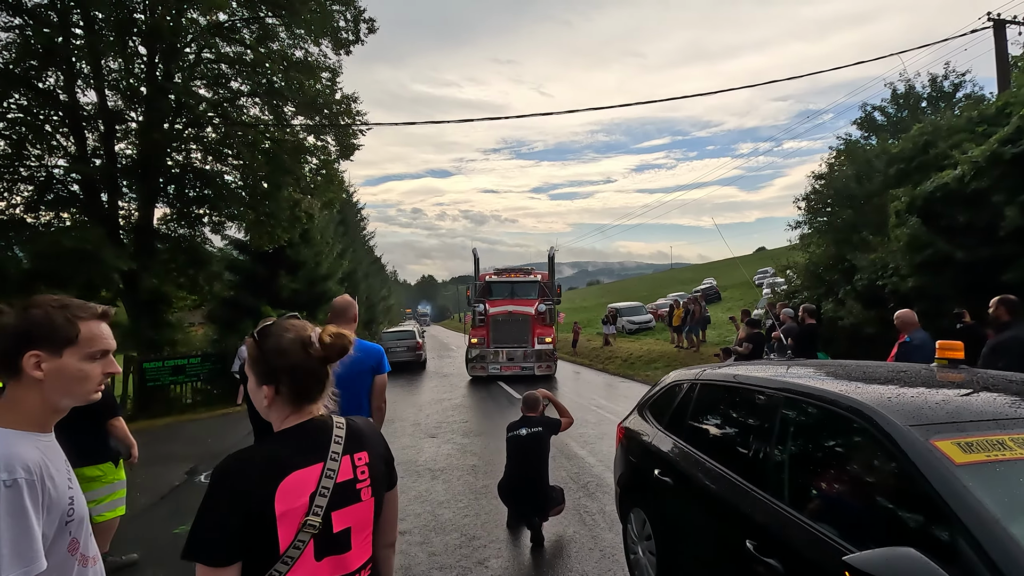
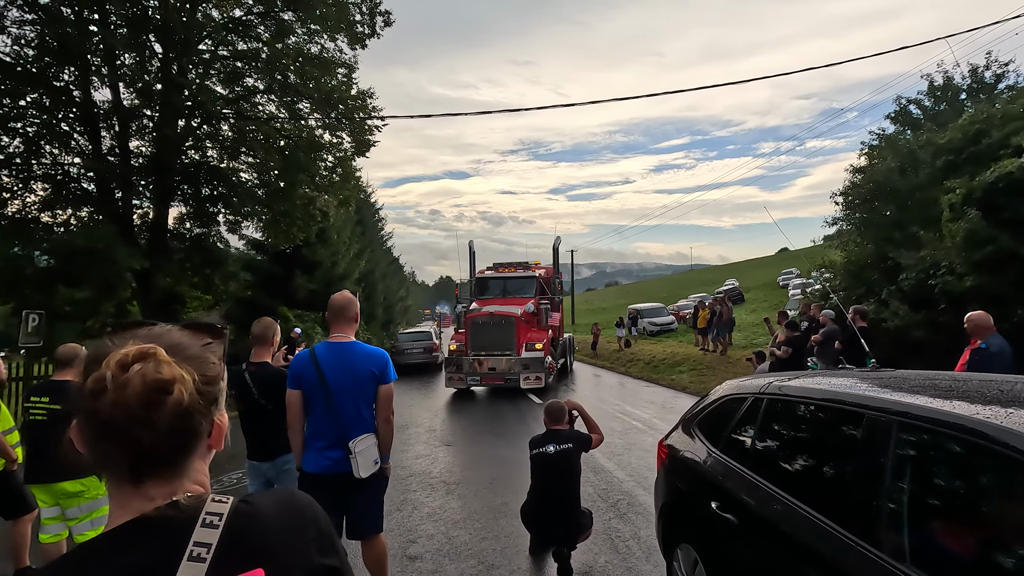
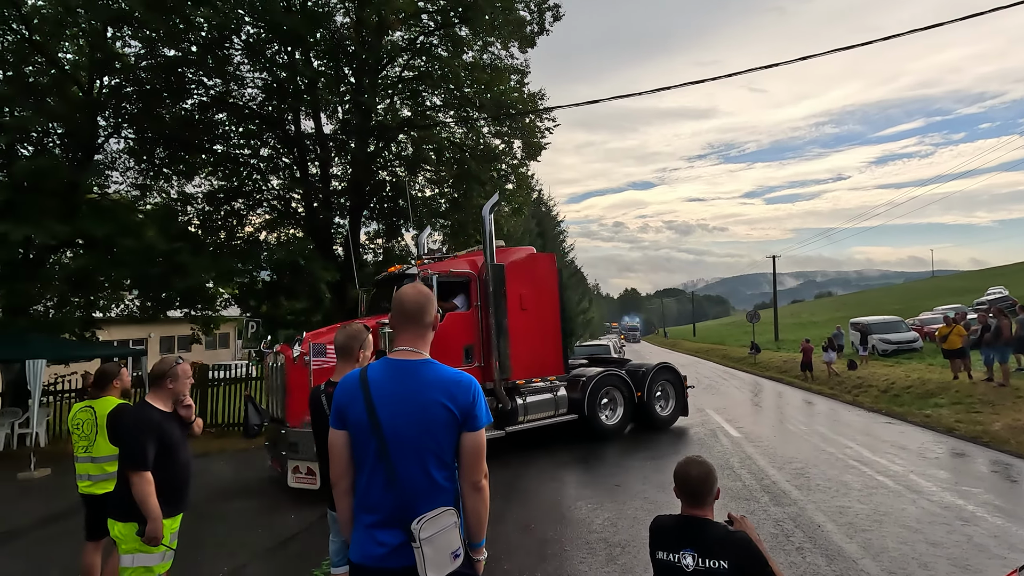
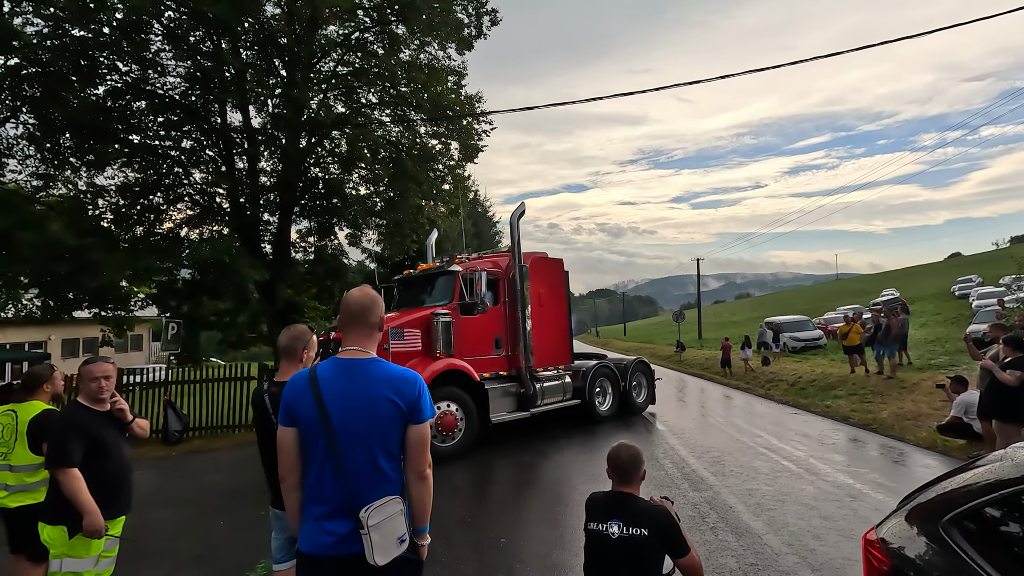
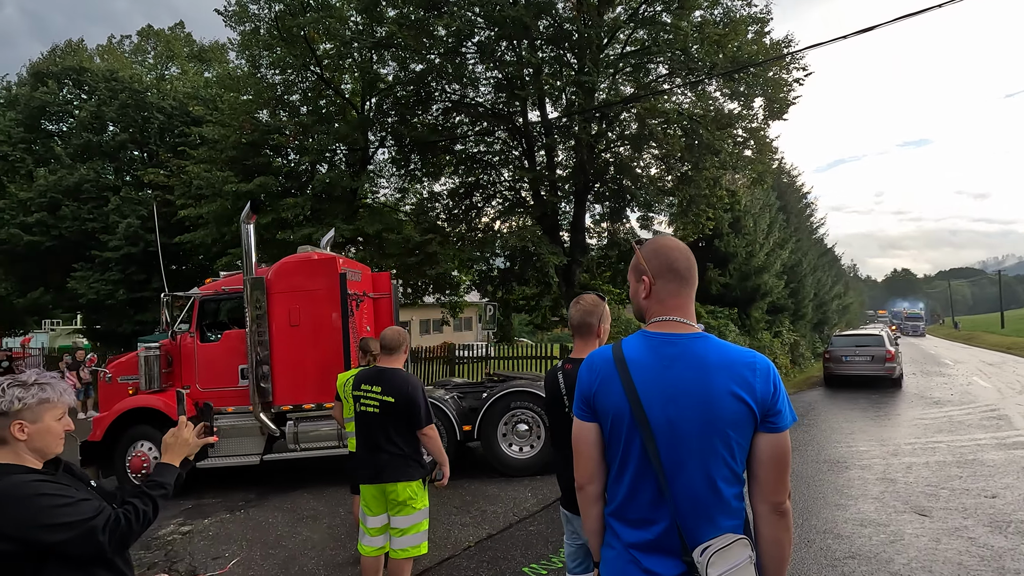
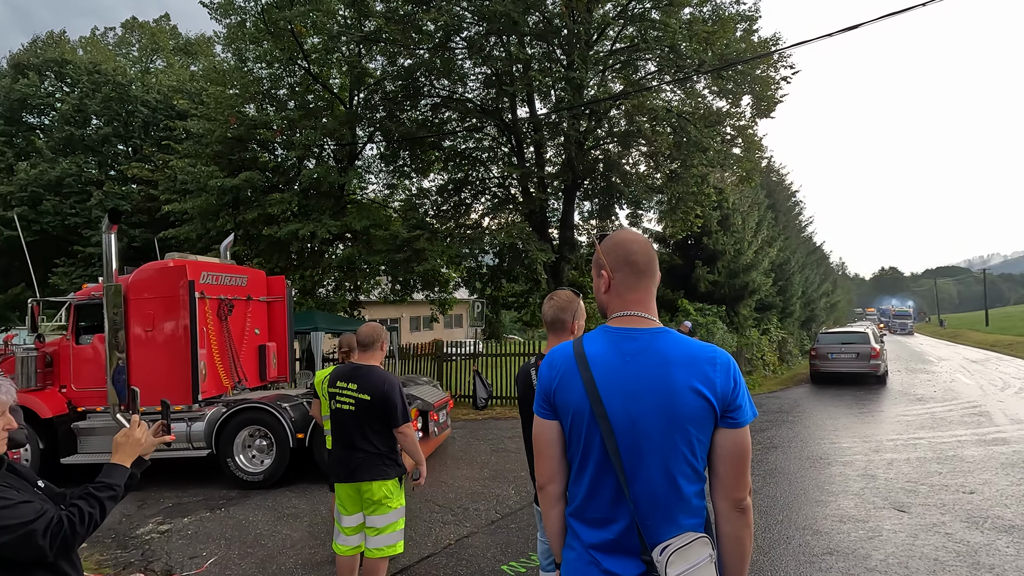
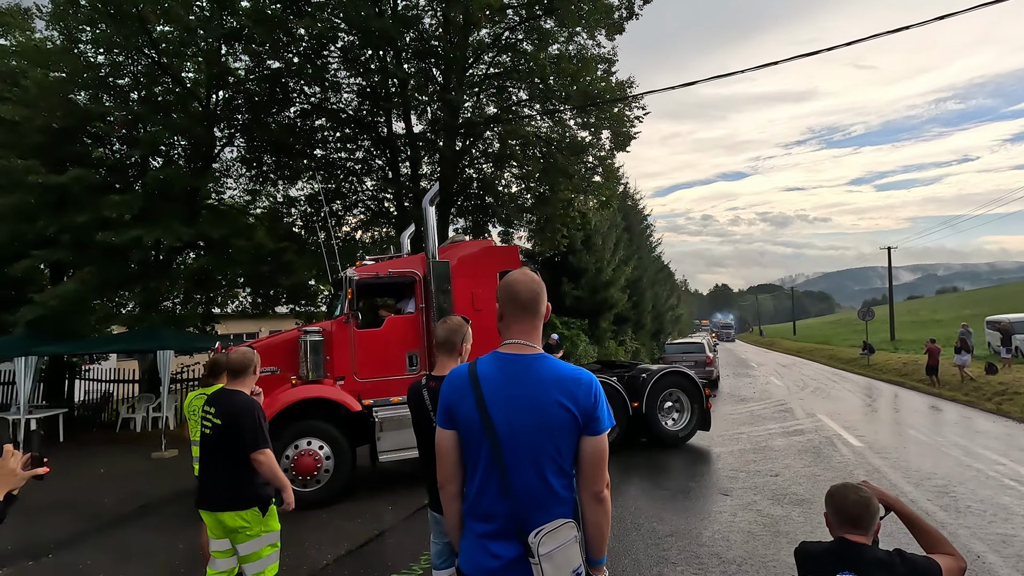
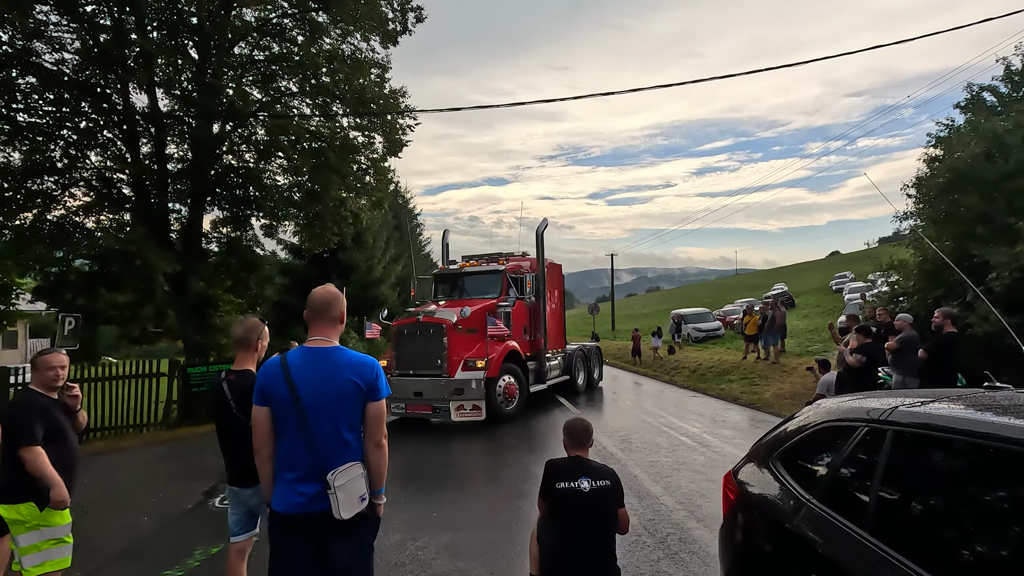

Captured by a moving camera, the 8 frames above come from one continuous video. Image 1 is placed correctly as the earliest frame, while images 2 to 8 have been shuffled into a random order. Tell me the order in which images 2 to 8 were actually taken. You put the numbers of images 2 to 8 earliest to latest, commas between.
2, 8, 4, 3, 7, 5, 6
